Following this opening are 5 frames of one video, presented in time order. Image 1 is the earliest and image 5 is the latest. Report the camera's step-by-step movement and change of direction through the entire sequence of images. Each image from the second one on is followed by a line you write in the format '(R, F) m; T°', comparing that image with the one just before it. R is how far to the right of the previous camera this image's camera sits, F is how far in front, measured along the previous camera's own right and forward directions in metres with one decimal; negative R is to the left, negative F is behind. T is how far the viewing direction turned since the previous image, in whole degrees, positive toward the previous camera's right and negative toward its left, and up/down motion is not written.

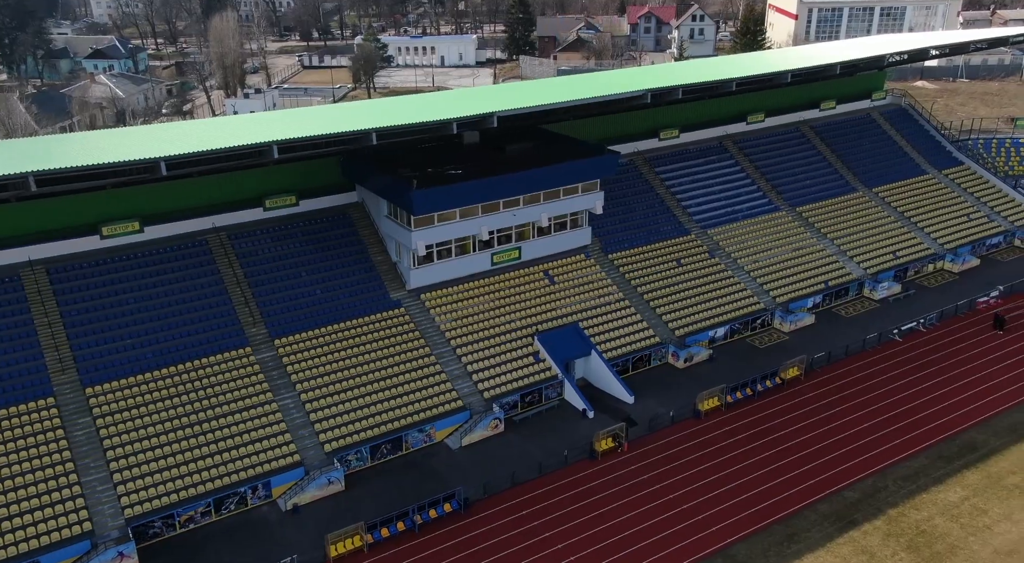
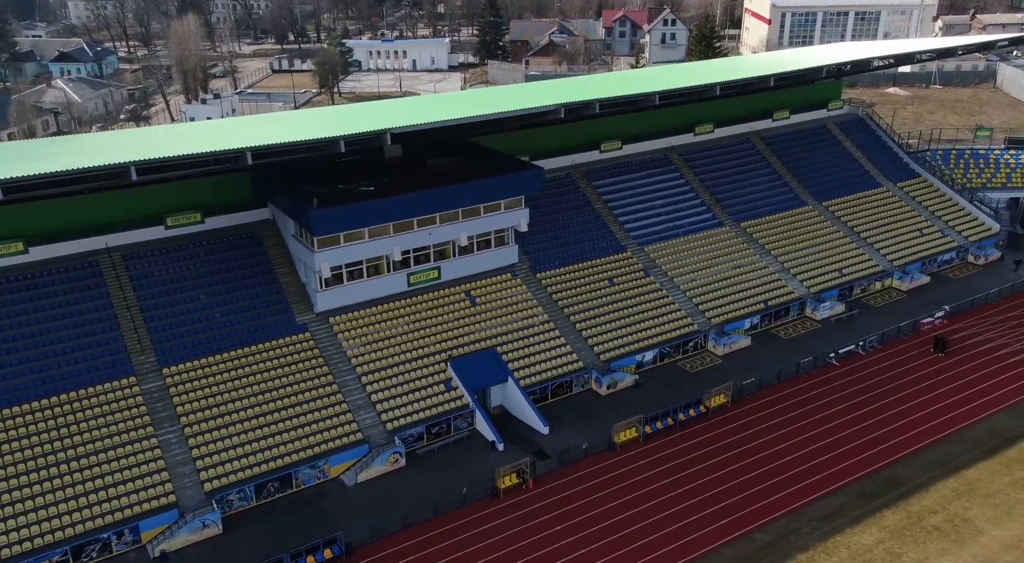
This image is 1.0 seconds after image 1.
(+3.2, +1.7) m; 0°
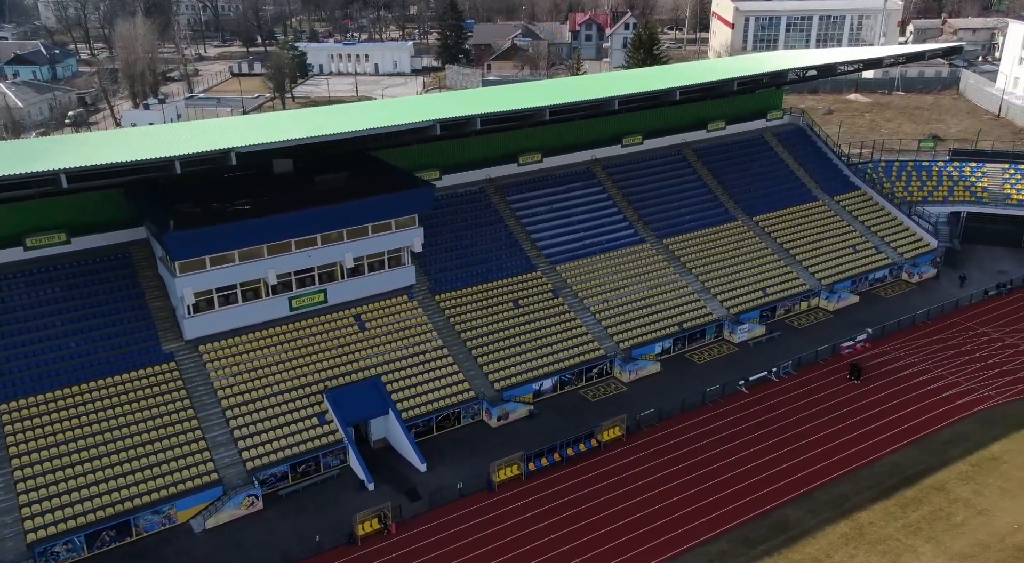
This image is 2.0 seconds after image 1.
(+4.0, +2.0) m; +1°
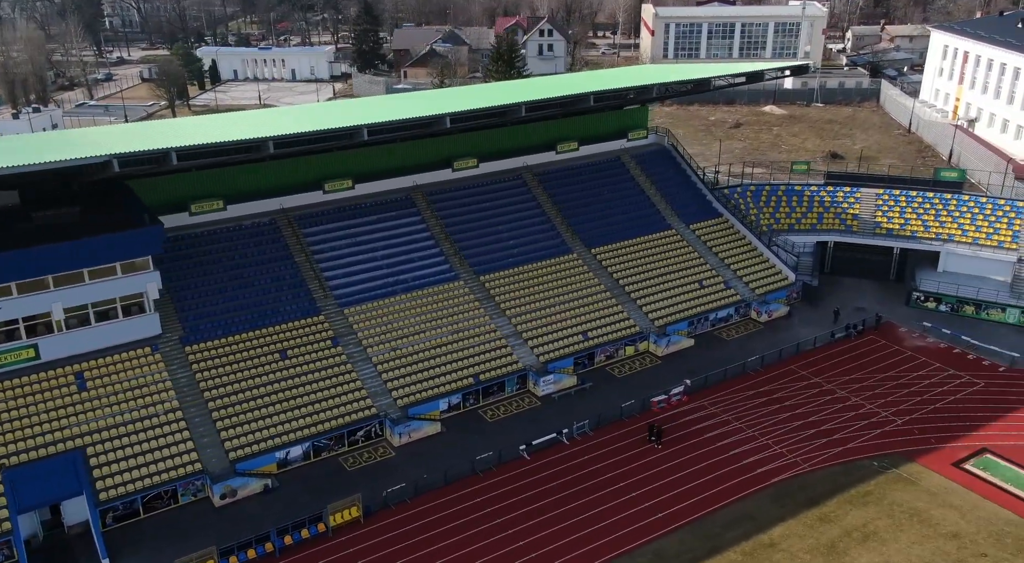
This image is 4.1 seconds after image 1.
(+8.4, +4.3) m; +1°
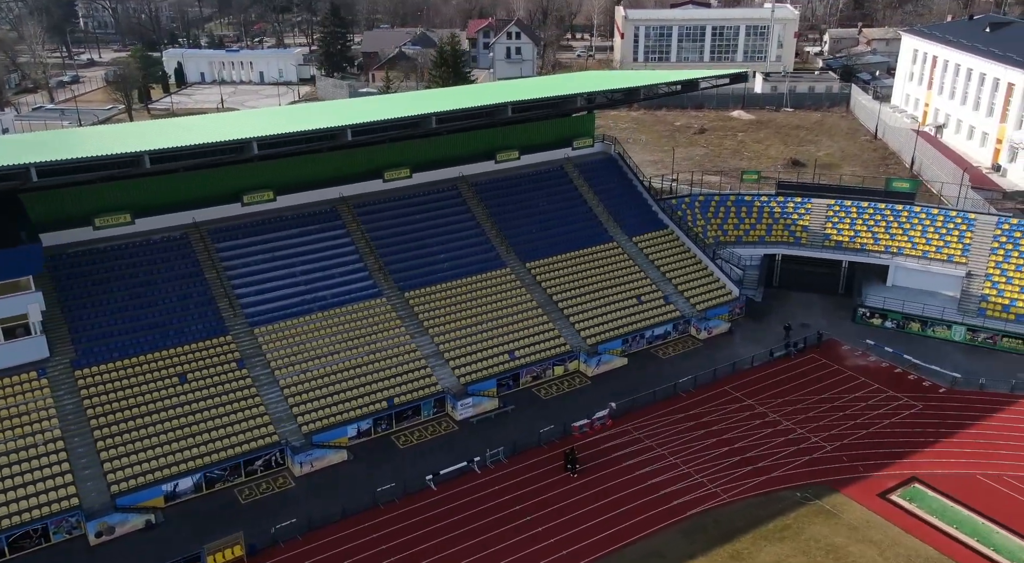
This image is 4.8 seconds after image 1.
(+3.1, +1.7) m; 0°
